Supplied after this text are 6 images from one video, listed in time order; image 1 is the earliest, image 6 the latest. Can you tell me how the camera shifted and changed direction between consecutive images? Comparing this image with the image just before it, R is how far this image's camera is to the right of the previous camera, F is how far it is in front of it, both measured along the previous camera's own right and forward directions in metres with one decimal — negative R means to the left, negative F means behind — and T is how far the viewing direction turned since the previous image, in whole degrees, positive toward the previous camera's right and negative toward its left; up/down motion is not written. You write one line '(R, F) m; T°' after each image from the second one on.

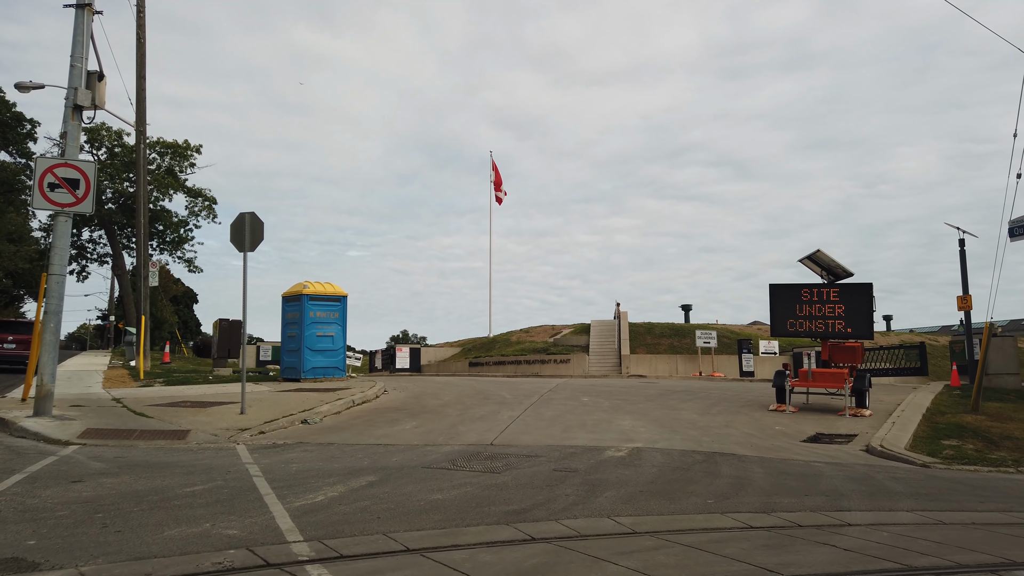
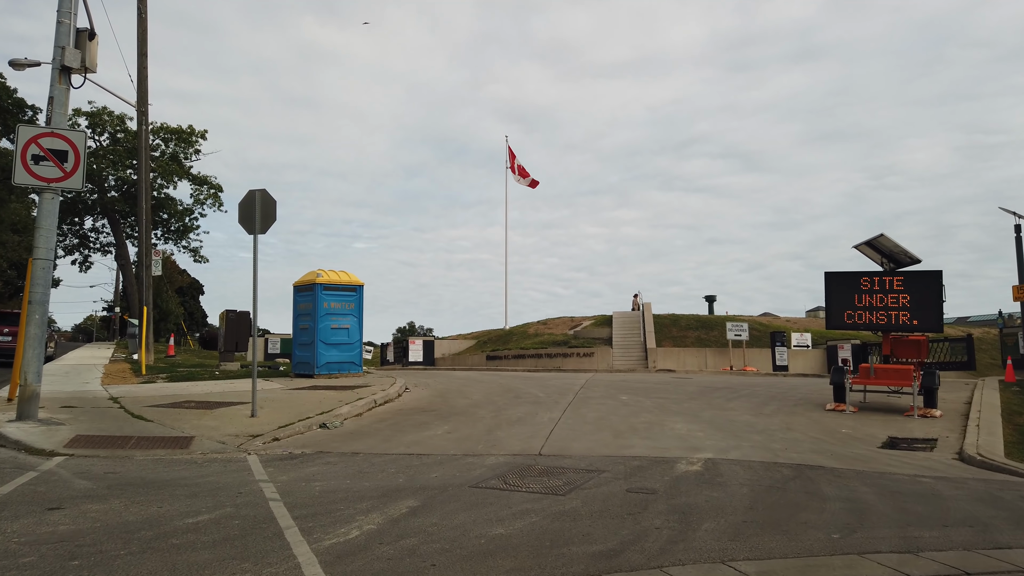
(-0.6, +1.4) m; 0°
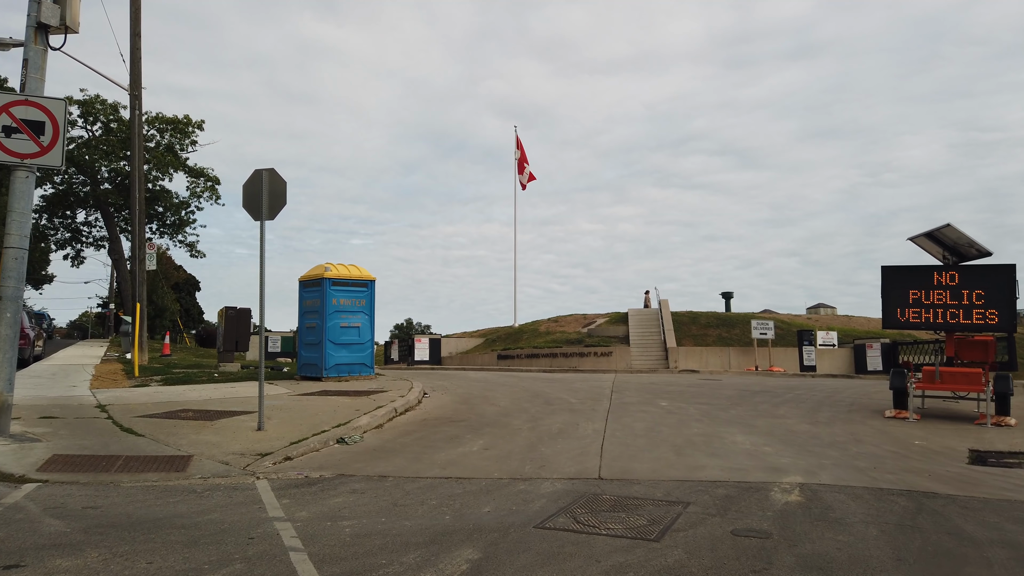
(-0.6, +1.4) m; 0°
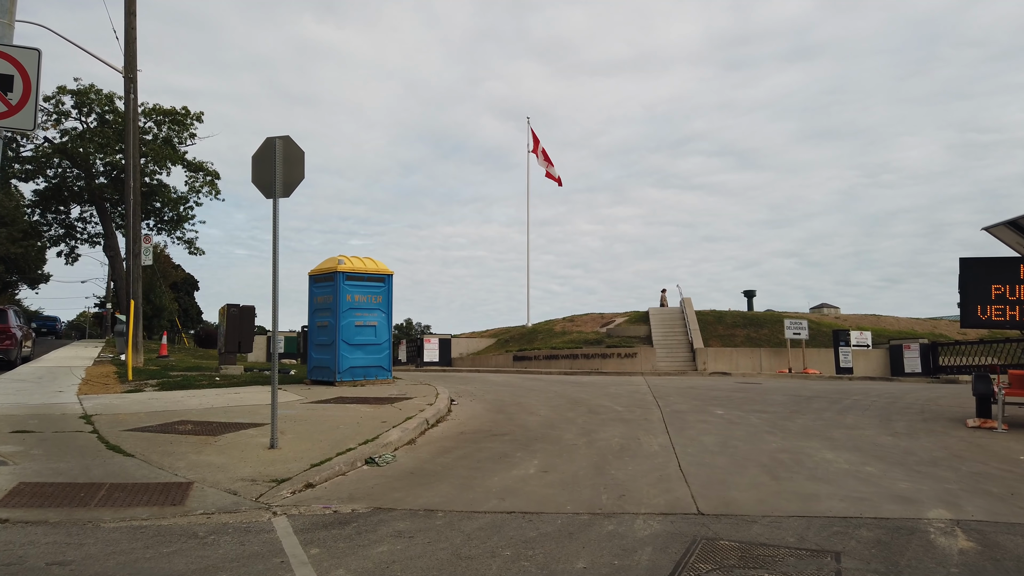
(-0.6, +1.5) m; 0°
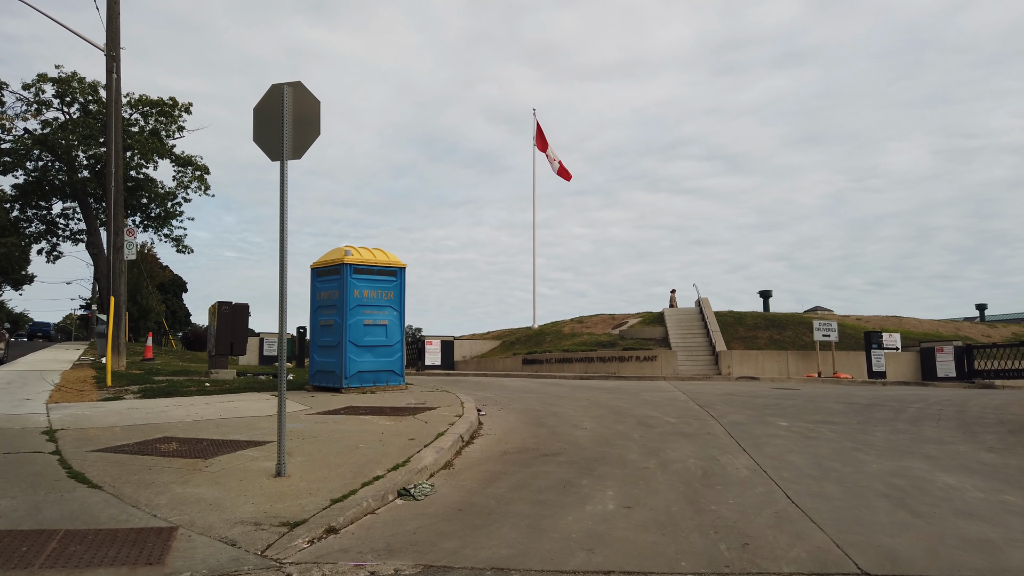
(-0.7, +1.6) m; +1°
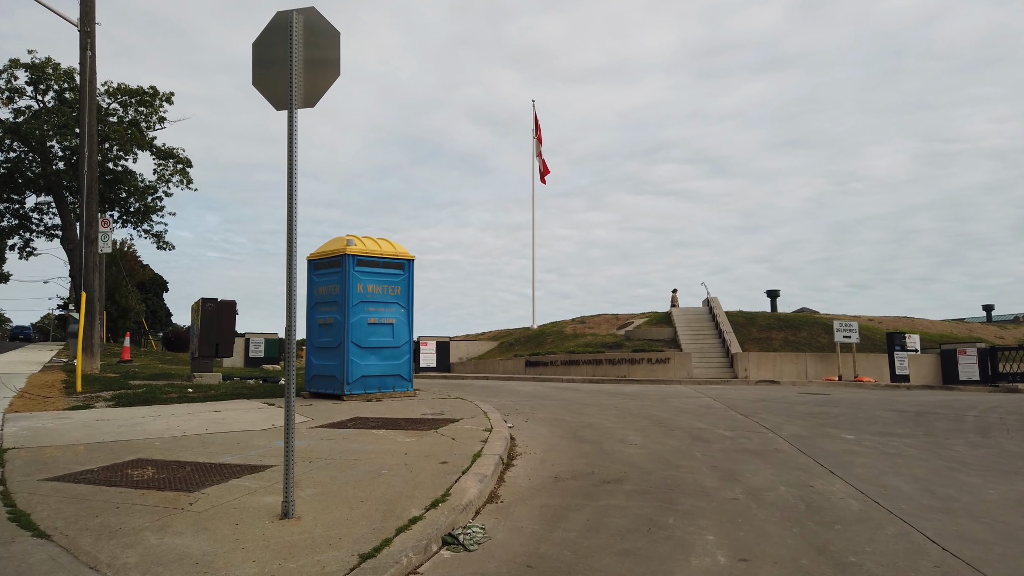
(-0.6, +1.4) m; +1°
